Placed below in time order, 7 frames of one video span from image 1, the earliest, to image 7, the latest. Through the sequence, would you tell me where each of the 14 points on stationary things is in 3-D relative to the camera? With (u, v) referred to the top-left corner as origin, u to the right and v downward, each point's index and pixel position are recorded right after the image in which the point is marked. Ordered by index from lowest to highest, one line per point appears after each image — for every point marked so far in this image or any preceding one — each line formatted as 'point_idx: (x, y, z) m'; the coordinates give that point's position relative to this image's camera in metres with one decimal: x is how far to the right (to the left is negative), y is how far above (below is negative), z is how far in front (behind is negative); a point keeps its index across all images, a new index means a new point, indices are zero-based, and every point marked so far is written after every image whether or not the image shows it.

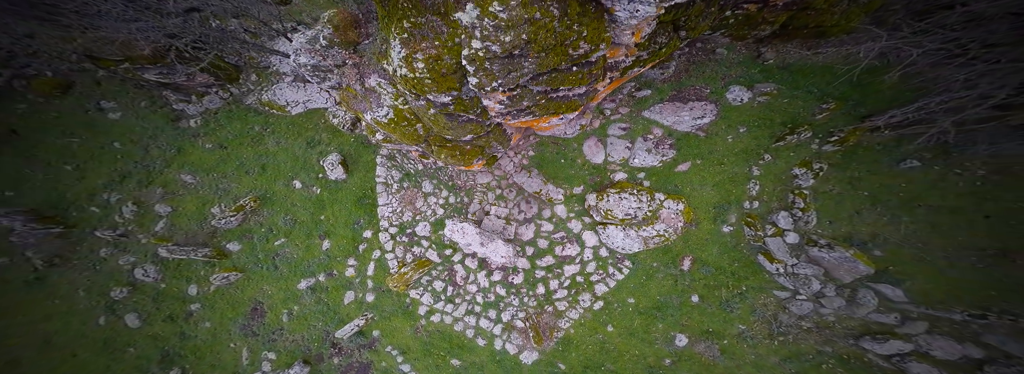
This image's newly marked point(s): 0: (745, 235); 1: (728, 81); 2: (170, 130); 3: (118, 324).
0: (+4.5, -0.9, +5.4) m
1: (+4.1, +2.1, +5.0) m
2: (-8.6, +1.6, +7.0) m
3: (-9.5, -3.4, +6.9) m
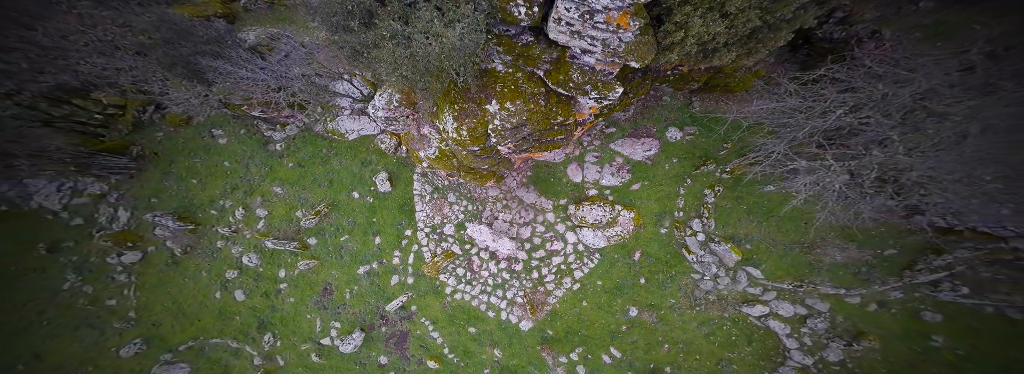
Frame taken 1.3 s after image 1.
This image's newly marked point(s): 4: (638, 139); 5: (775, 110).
0: (+4.6, -1.3, +7.9) m
1: (+4.2, +1.7, +7.5) m
2: (-8.5, +1.2, +9.7) m
3: (-9.5, -3.7, +9.5) m
4: (+3.5, +1.4, +7.5) m
5: (+5.6, +1.6, +6.1) m
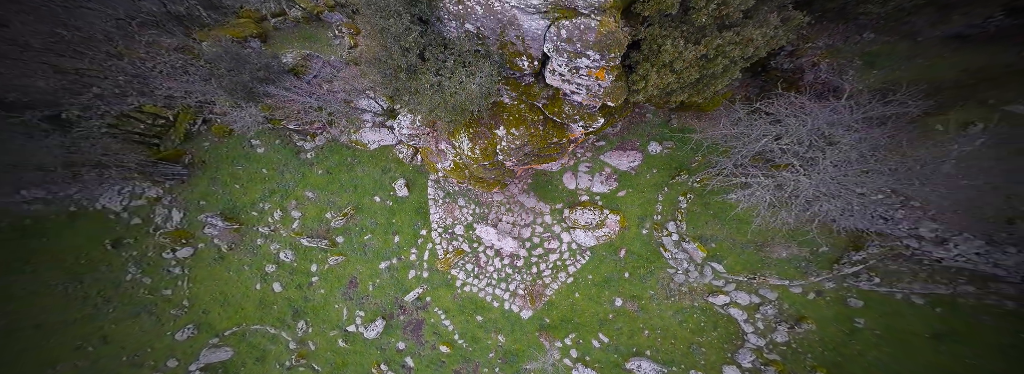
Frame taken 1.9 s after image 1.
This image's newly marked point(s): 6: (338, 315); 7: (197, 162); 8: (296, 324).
0: (+4.7, -1.6, +9.2) m
1: (+4.3, +1.5, +8.9) m
2: (-8.4, +1.1, +11.0) m
3: (-9.4, -3.9, +10.8) m
4: (+3.6, +1.2, +8.9) m
5: (+5.7, +1.4, +7.4) m
6: (-6.7, -4.9, +11.0) m
7: (-11.9, +1.0, +10.3) m
8: (-8.3, -5.4, +10.9) m
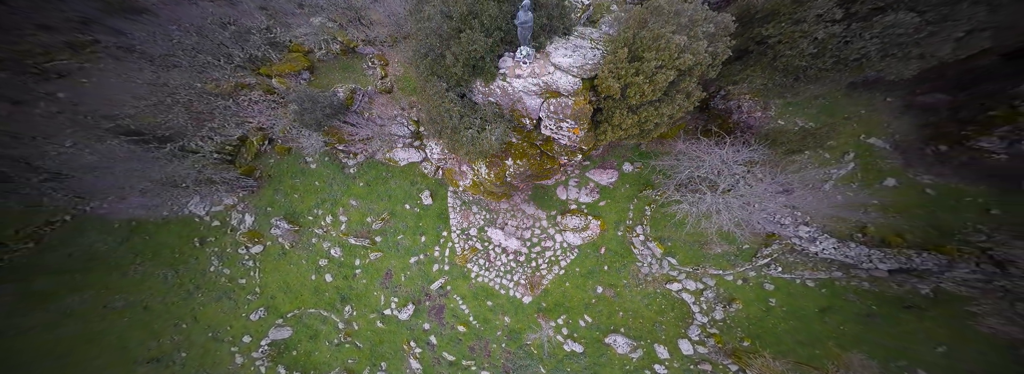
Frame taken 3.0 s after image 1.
0: (+4.8, -2.1, +11.8) m
1: (+4.5, +1.0, +11.5) m
2: (-8.2, +0.6, +13.8) m
3: (-9.2, -4.4, +13.5) m
4: (+3.8, +0.7, +11.6) m
5: (+5.9, +0.9, +10.1) m
6: (-6.5, -5.4, +13.6) m
7: (-11.7, +0.5, +13.1) m
8: (-8.1, -5.8, +13.5) m
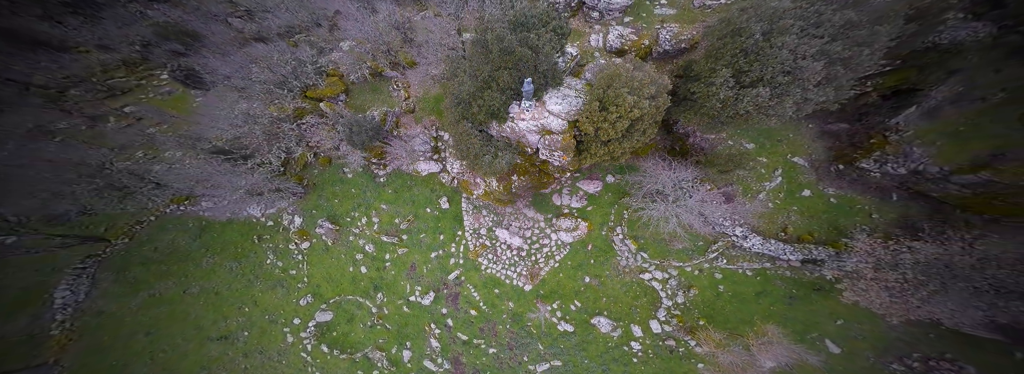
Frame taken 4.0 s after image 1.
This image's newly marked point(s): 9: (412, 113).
0: (+5.0, -2.5, +14.4) m
1: (+4.7, +0.6, +14.2) m
2: (-7.9, +0.2, +16.7) m
3: (-9.0, -4.7, +16.3) m
4: (+4.0, +0.3, +14.2) m
5: (+6.1, +0.5, +12.7) m
6: (-6.3, -5.8, +16.4) m
7: (-11.5, +0.2, +16.0) m
8: (-7.9, -6.2, +16.4) m
9: (-5.6, +4.2, +15.8) m
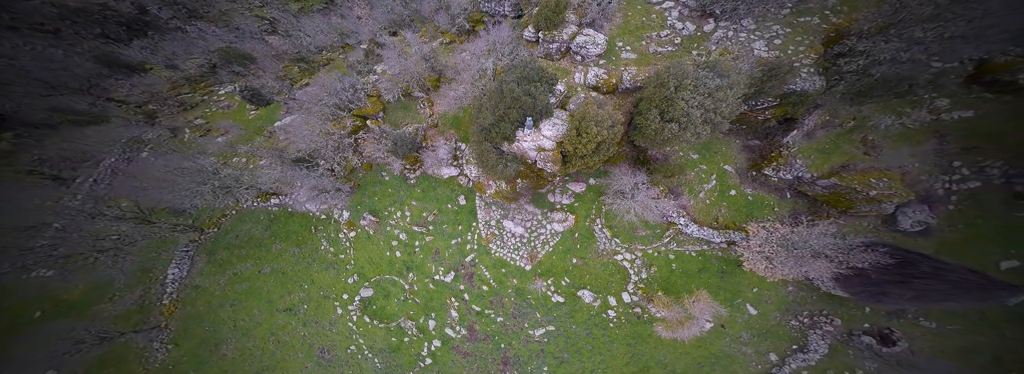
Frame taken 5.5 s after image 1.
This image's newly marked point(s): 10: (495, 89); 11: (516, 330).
0: (+5.2, -2.6, +18.4) m
1: (+4.9, +0.5, +18.2) m
2: (-7.6, +0.2, +21.1) m
3: (-8.7, -4.8, +20.8) m
4: (+4.2, +0.2, +18.2) m
5: (+6.2, +0.4, +16.7) m
6: (-6.0, -5.9, +20.8) m
7: (-11.2, +0.1, +20.6) m
8: (-7.6, -6.3, +20.7) m
9: (-5.3, +4.2, +20.1) m
10: (-1.0, +5.3, +15.1) m
11: (+0.3, -9.3, +18.6) m
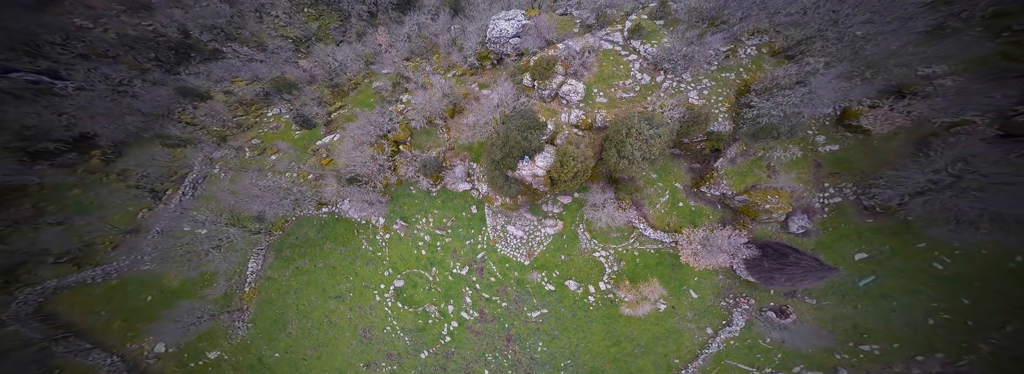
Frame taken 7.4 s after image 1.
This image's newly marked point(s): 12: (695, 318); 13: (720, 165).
0: (+5.4, -3.5, +23.0) m
1: (+5.0, -0.5, +22.9) m
2: (-7.4, -0.9, +26.3) m
3: (-8.5, -5.8, +26.0) m
4: (+4.3, -0.7, +22.9) m
5: (+6.2, -0.5, +21.3) m
6: (-5.8, -6.9, +25.8) m
7: (-11.0, -0.9, +26.0) m
8: (-7.4, -7.3, +25.9) m
9: (-5.1, +3.2, +25.3) m
10: (-1.1, +4.4, +20.2) m
11: (+0.4, -10.3, +23.3) m
12: (+12.3, -8.8, +19.0) m
13: (+12.7, +1.3, +17.4) m
